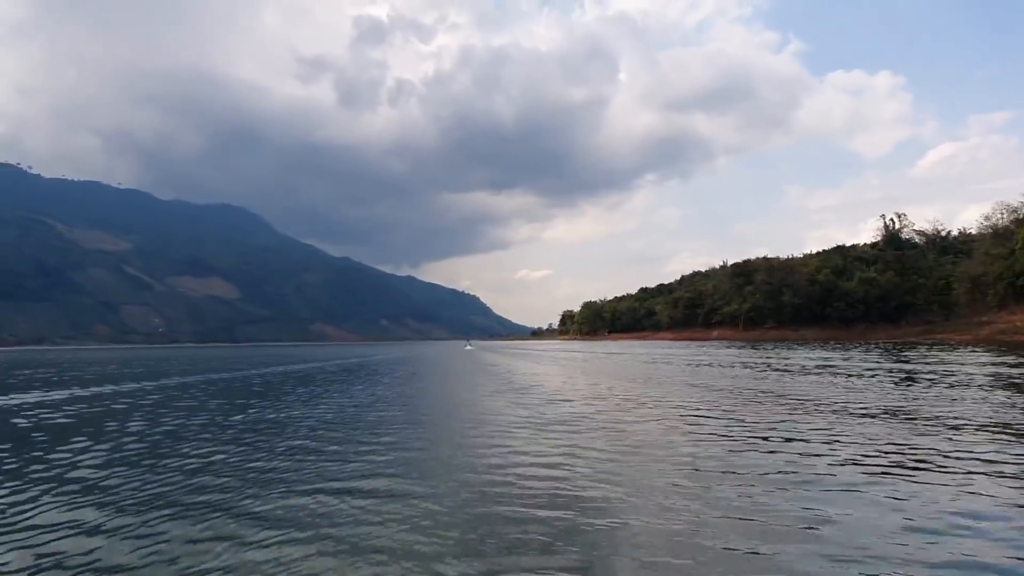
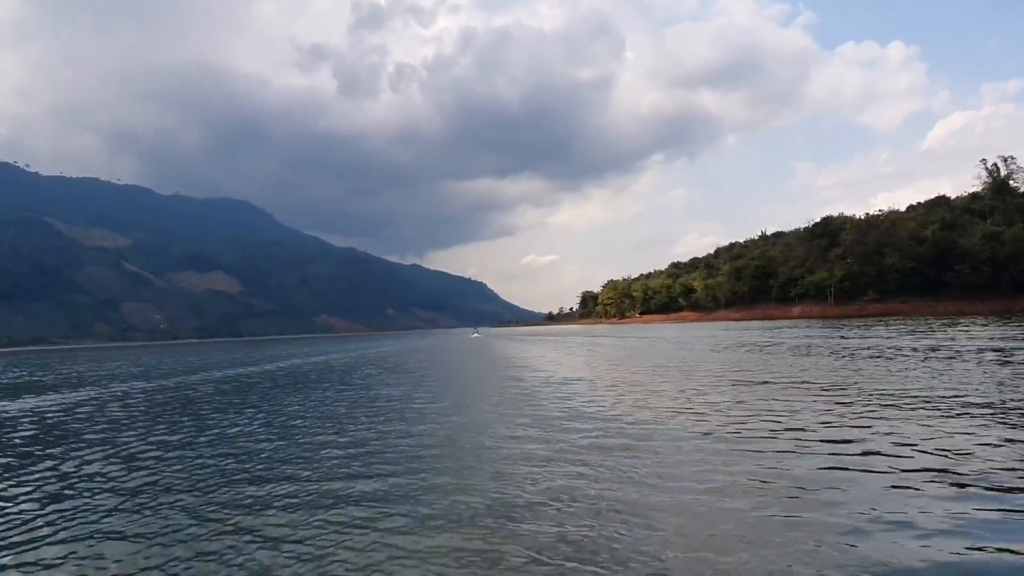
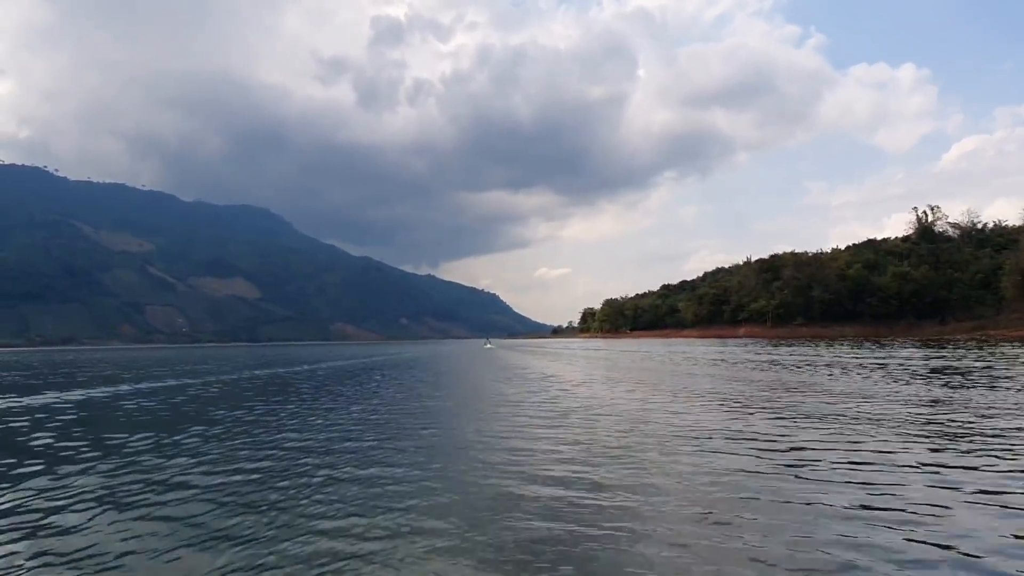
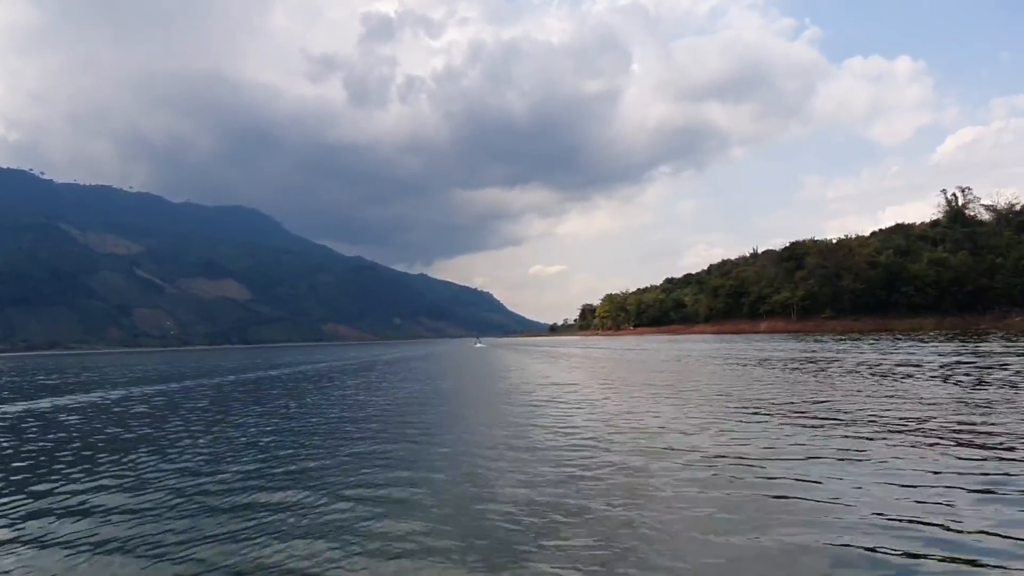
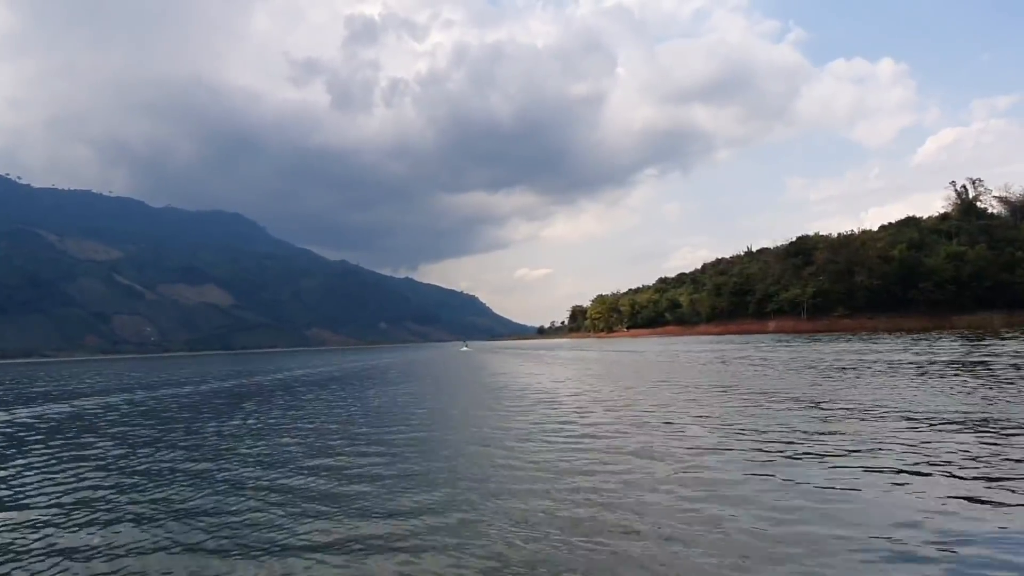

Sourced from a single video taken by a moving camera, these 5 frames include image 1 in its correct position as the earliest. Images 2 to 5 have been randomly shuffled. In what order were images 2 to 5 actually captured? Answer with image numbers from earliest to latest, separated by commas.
3, 4, 5, 2
